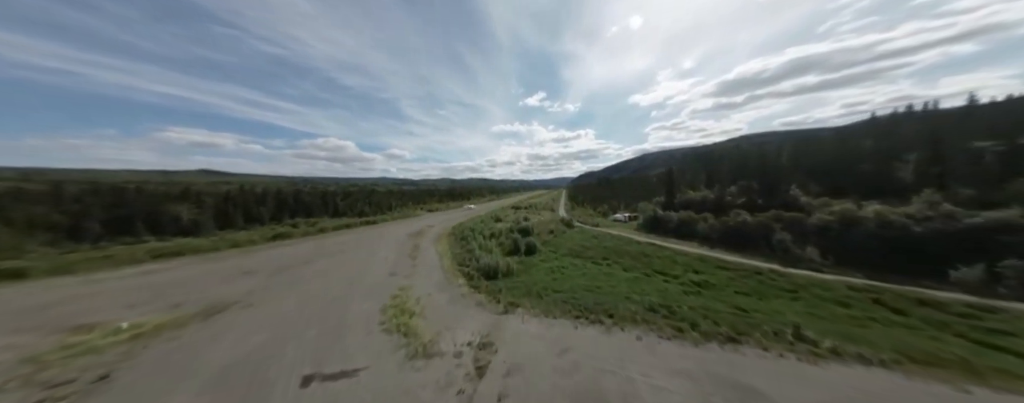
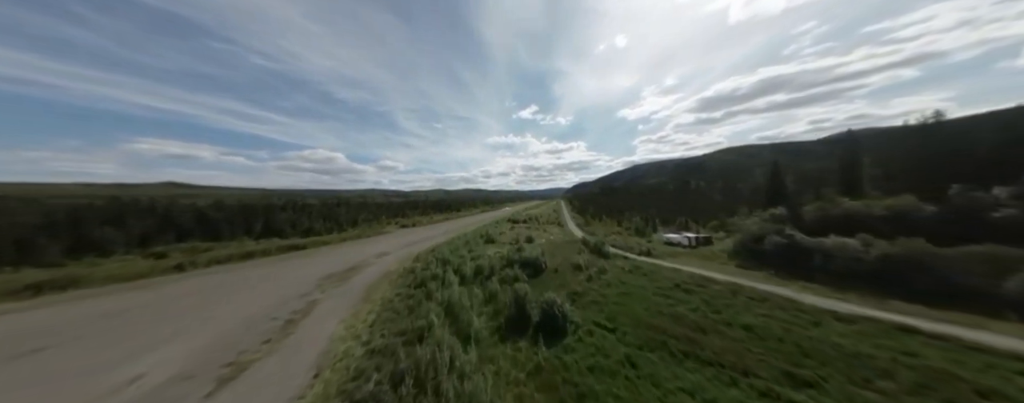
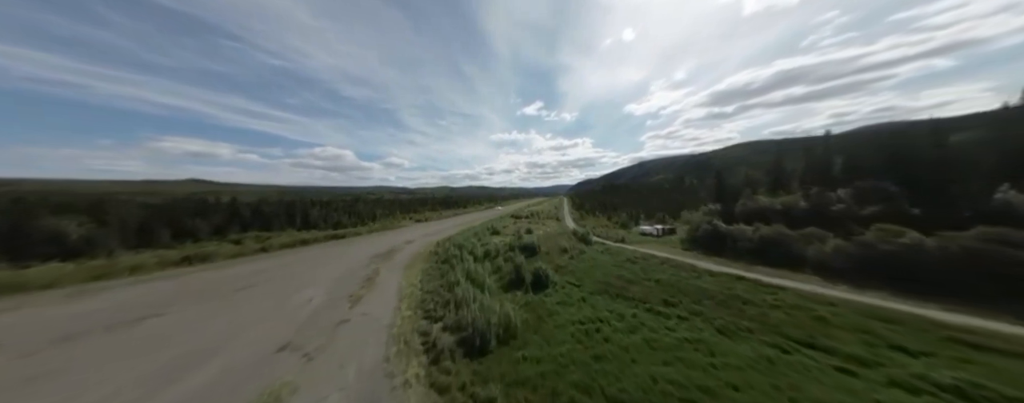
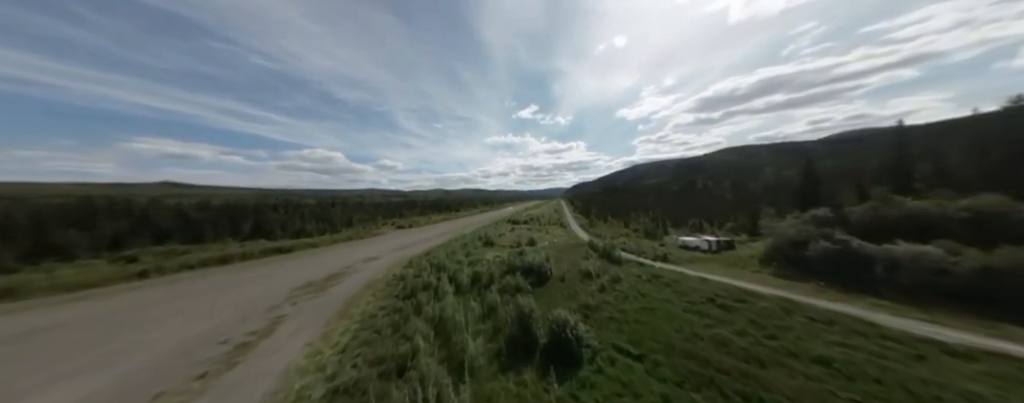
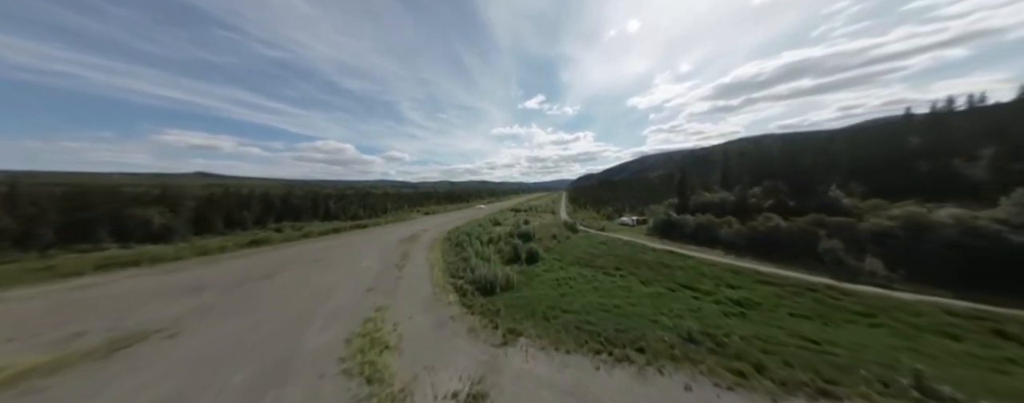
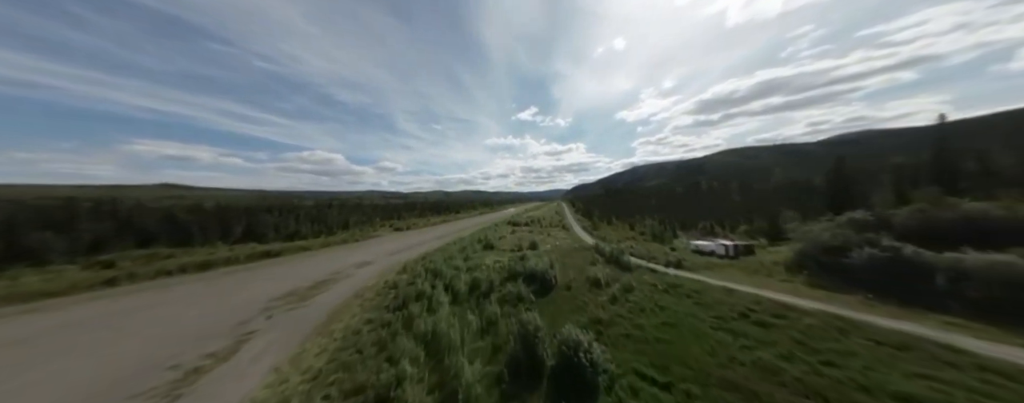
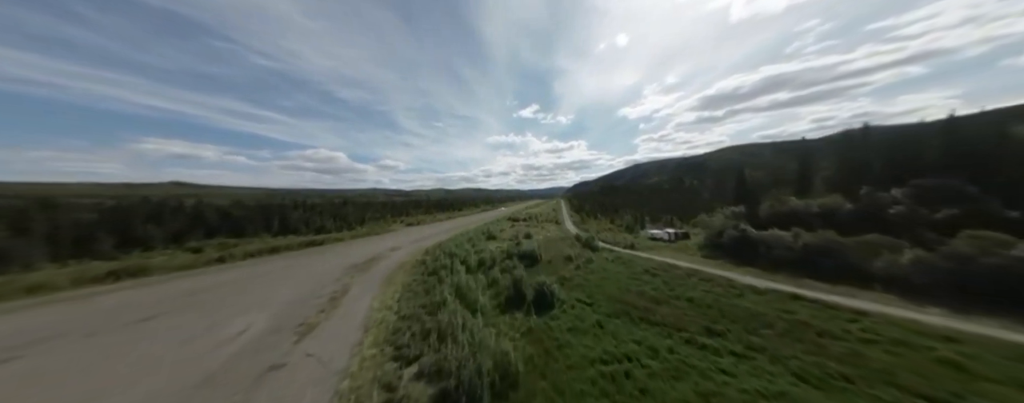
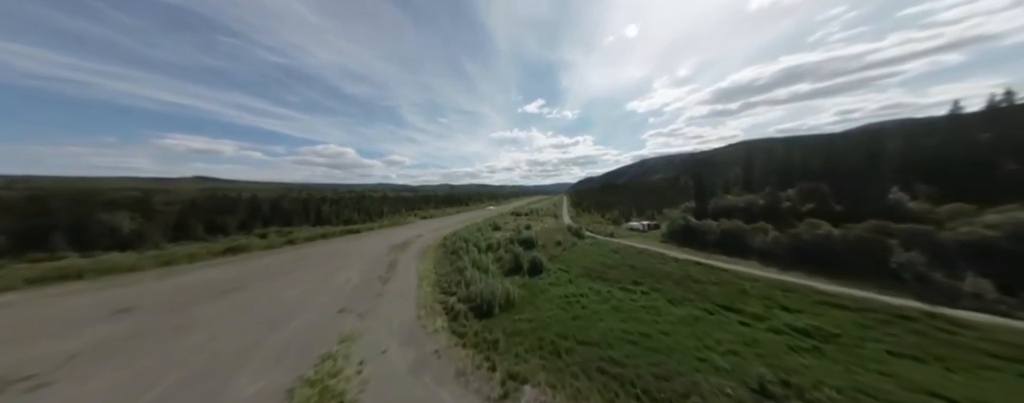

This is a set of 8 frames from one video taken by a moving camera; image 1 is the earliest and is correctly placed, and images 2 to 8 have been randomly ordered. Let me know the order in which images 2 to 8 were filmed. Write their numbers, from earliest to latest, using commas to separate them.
5, 8, 3, 7, 2, 4, 6
